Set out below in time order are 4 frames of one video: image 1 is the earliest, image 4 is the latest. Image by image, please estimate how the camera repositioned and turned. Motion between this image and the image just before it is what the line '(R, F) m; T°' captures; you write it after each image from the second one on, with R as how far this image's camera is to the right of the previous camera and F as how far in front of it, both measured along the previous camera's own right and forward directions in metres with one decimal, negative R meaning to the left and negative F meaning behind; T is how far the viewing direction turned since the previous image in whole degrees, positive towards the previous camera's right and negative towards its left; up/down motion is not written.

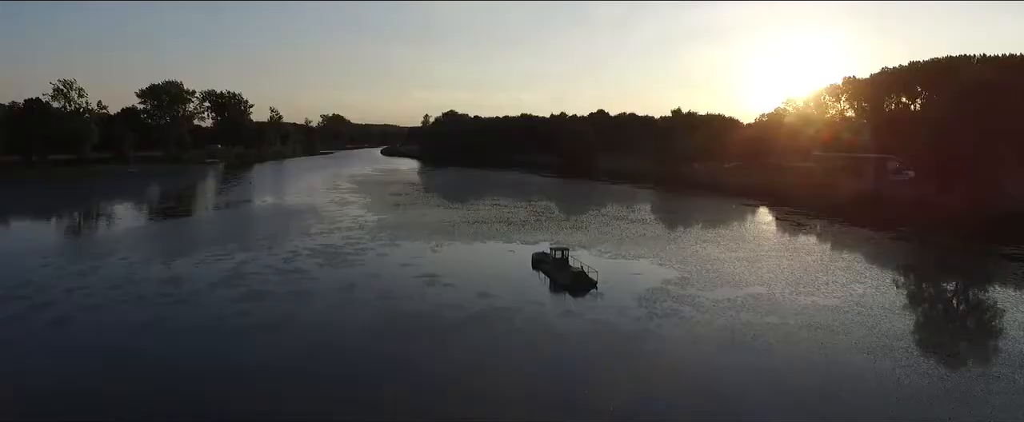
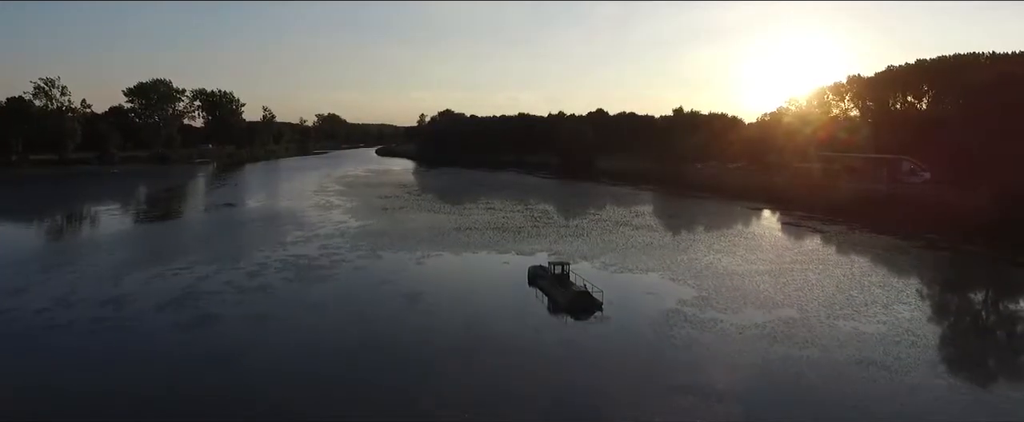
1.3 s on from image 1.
(+0.1, +1.6) m; 0°
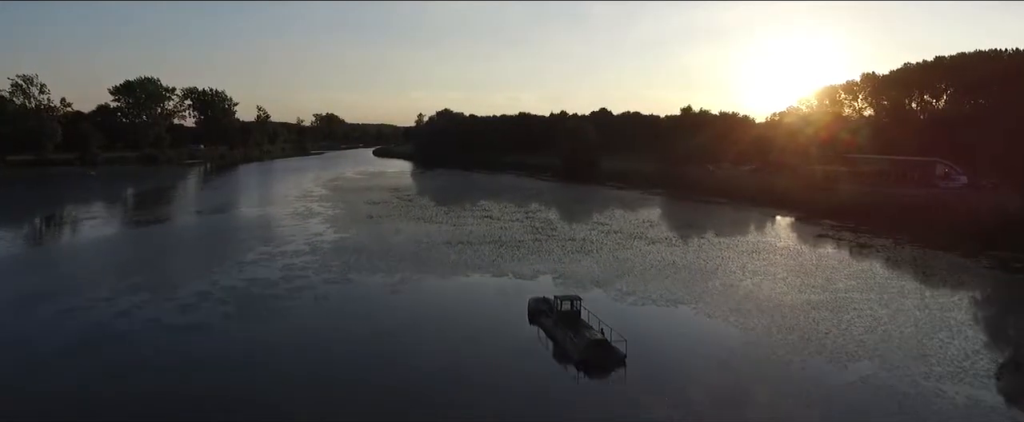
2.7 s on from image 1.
(+0.1, +2.4) m; 0°
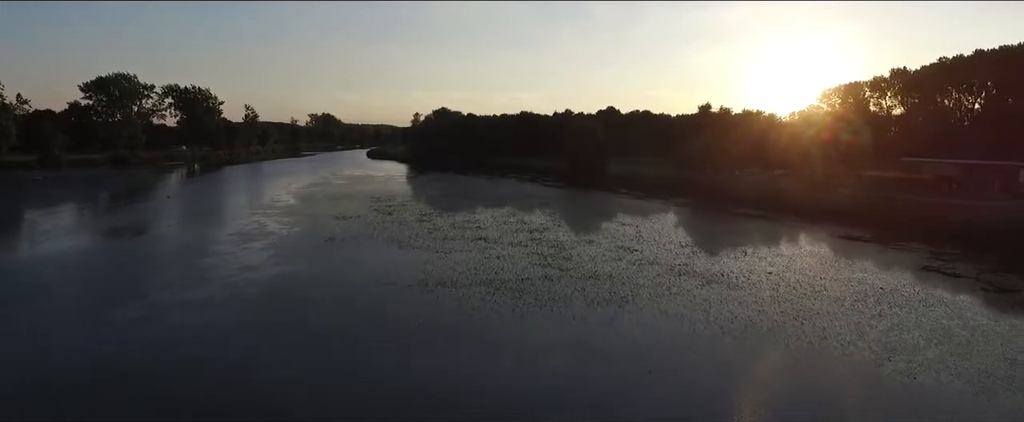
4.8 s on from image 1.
(0.0, +4.6) m; 0°
